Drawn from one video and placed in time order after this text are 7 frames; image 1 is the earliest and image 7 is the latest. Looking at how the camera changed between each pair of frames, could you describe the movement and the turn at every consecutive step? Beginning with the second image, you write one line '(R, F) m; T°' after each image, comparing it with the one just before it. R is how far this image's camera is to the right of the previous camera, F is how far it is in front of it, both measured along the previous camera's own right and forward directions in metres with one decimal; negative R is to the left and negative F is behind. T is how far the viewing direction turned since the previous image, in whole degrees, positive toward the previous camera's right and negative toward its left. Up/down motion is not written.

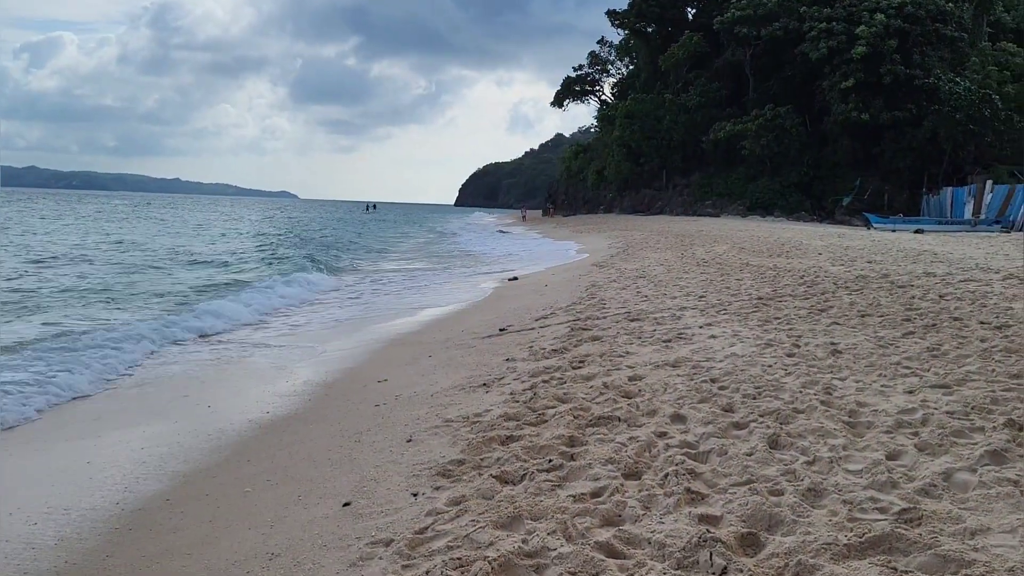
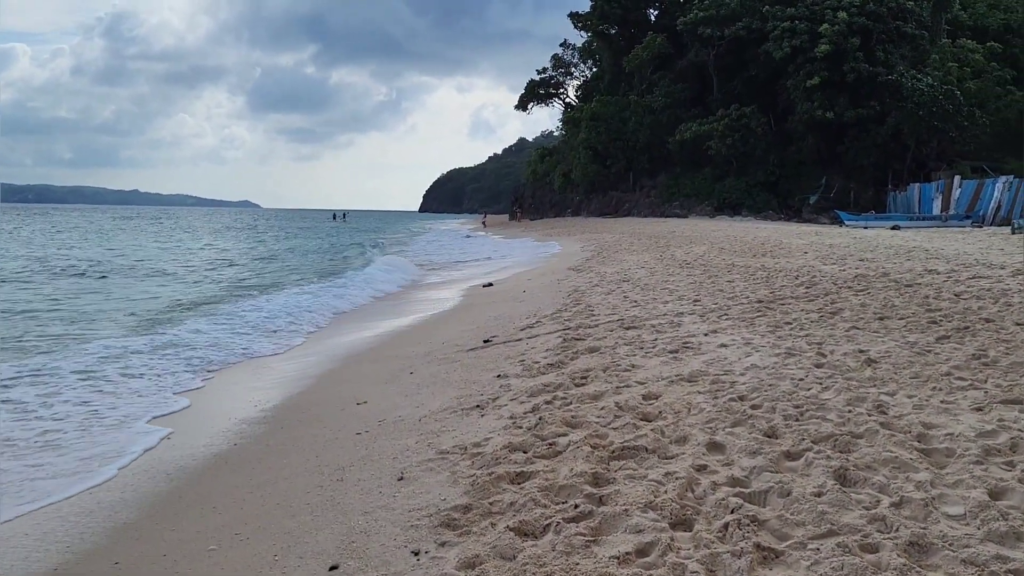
(-0.1, +0.5) m; +2°
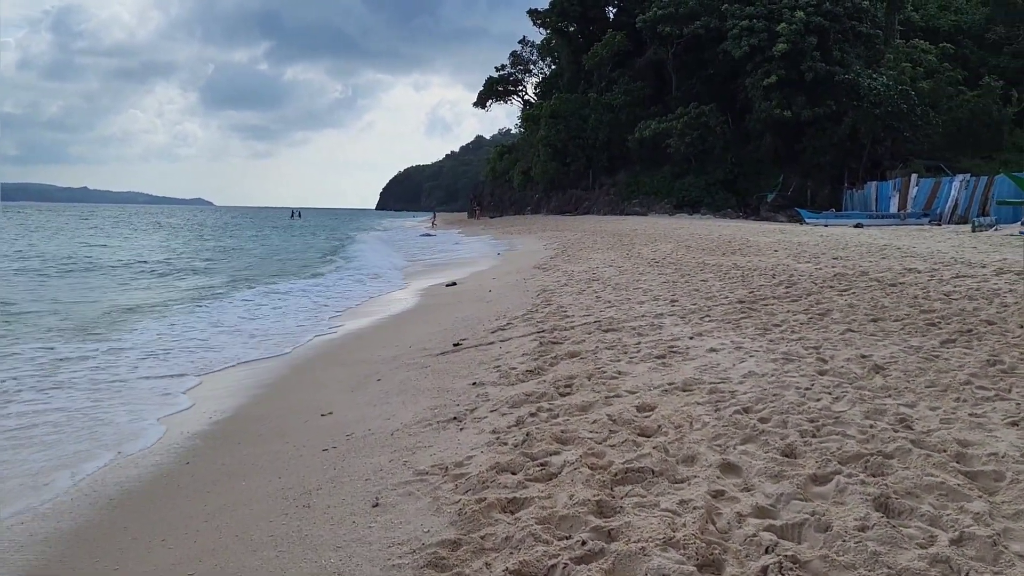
(-0.1, +0.3) m; +3°
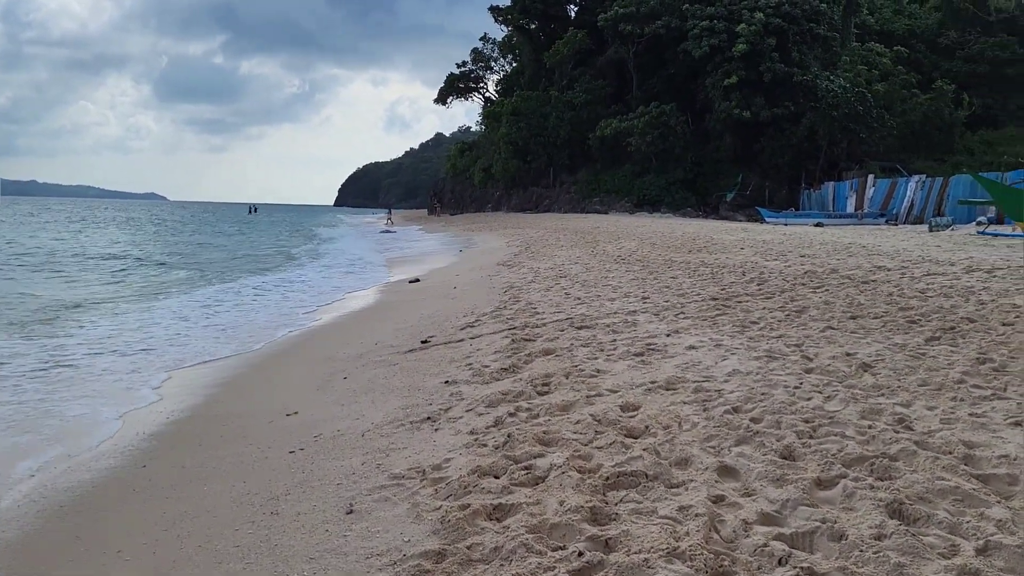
(-0.1, +0.2) m; +3°
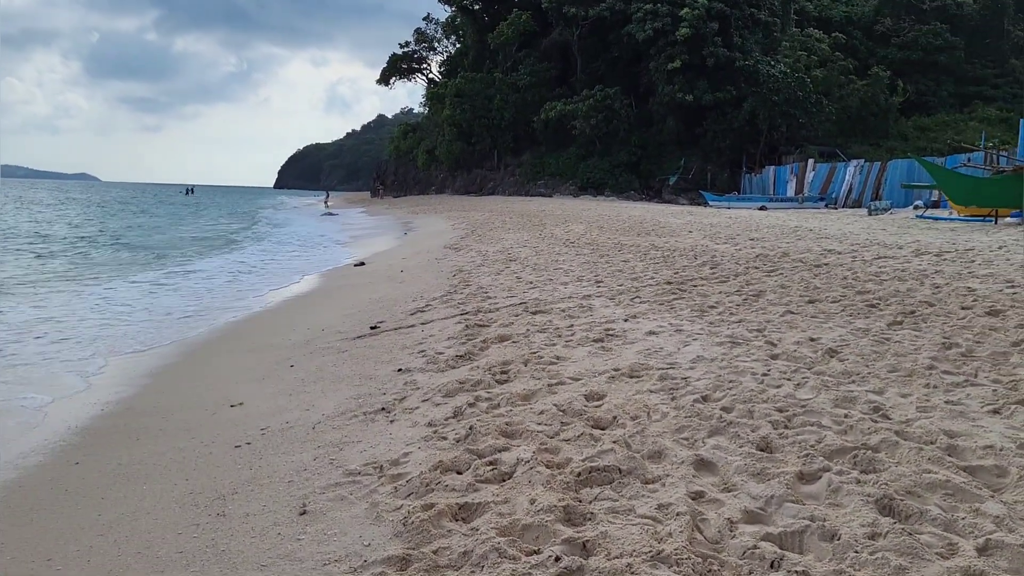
(-0.1, +0.2) m; +4°
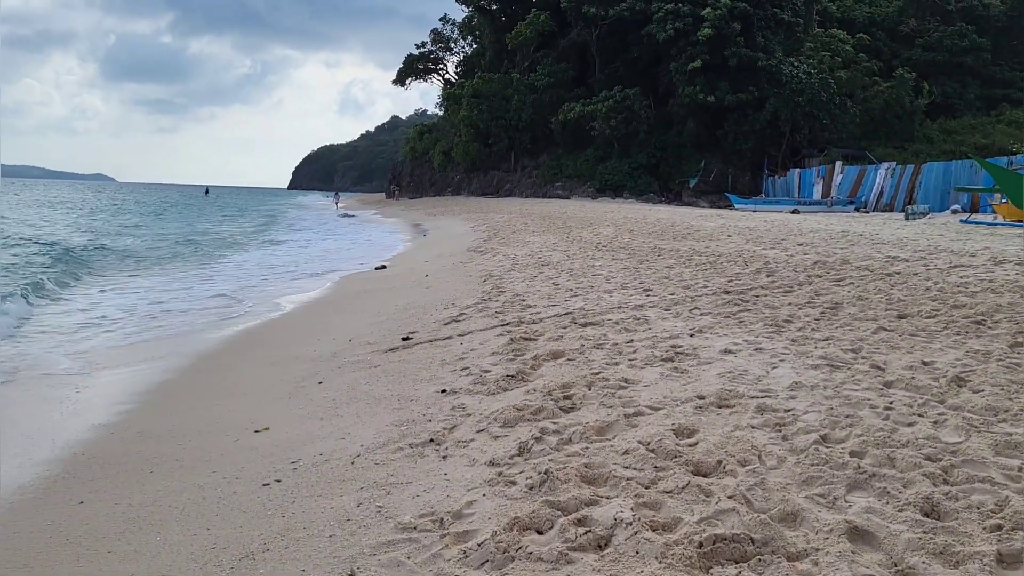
(-0.2, +0.5) m; -1°
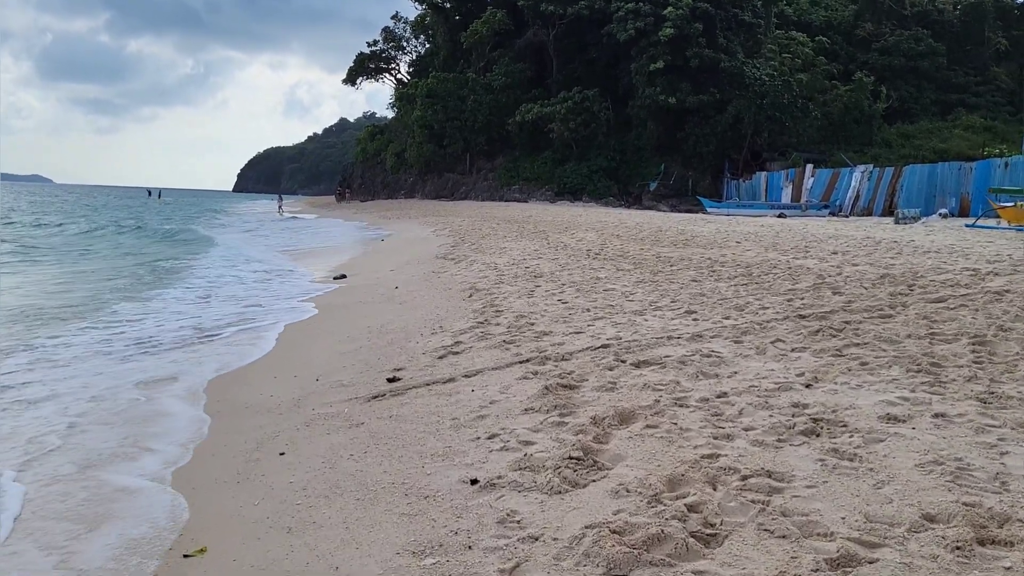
(-0.4, +1.4) m; +3°
